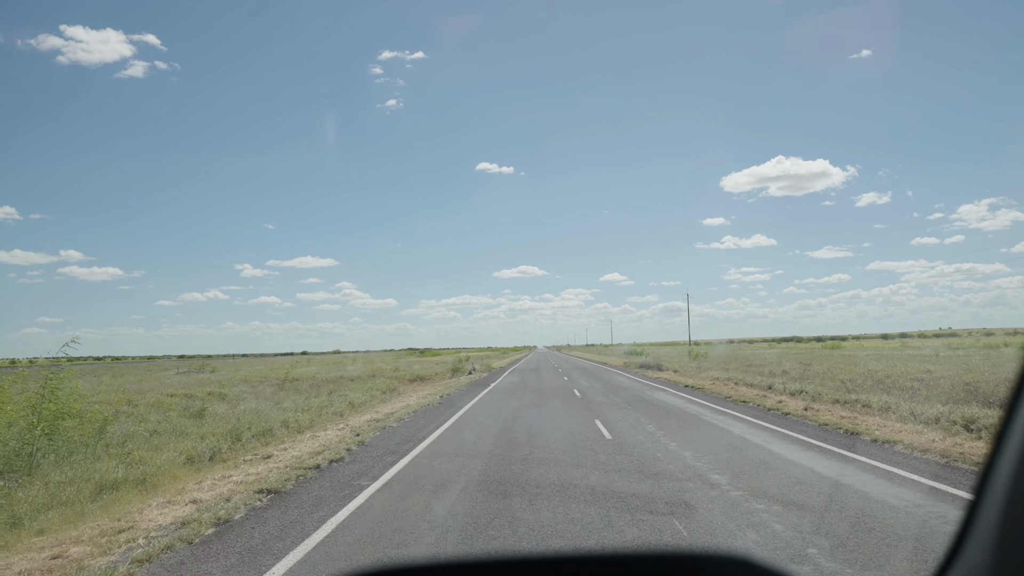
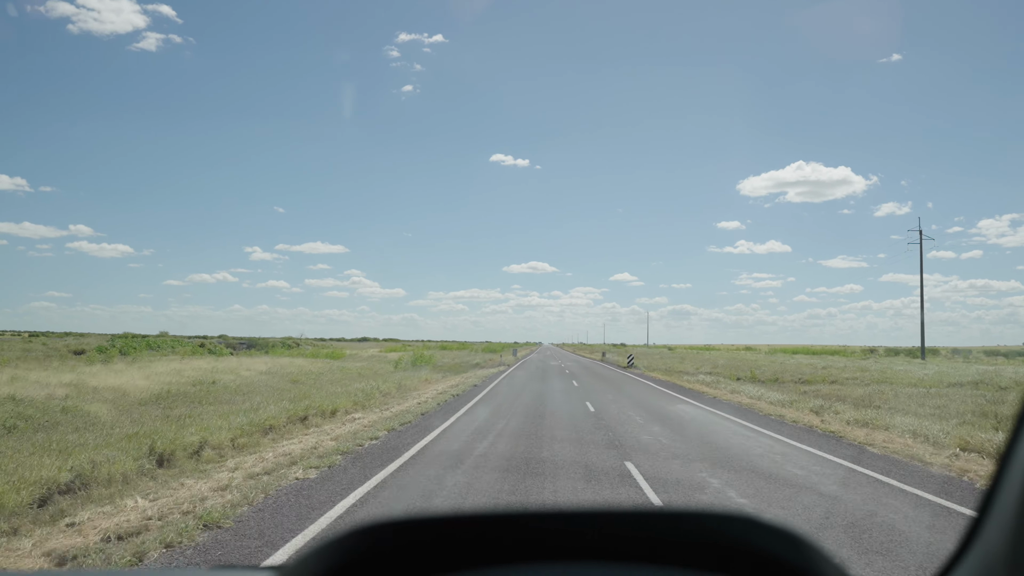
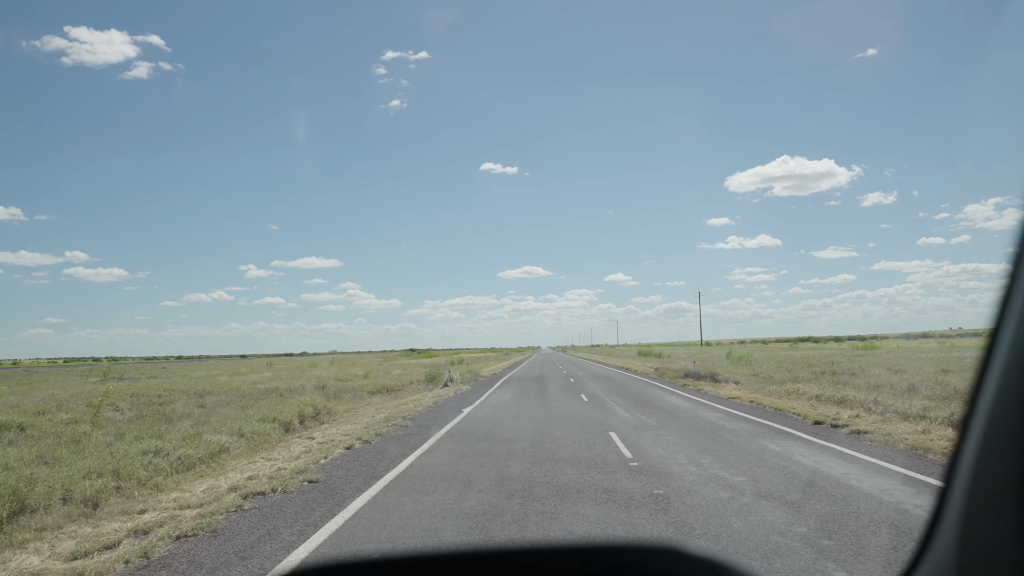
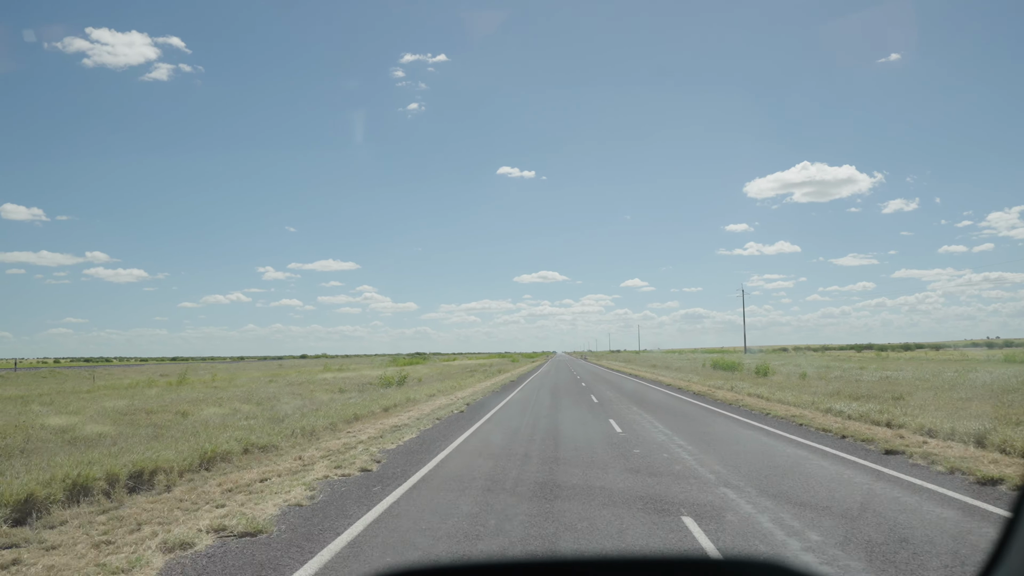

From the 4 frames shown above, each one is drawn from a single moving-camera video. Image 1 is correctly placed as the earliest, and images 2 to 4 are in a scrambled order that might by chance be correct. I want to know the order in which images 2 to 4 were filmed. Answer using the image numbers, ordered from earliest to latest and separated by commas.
3, 4, 2
